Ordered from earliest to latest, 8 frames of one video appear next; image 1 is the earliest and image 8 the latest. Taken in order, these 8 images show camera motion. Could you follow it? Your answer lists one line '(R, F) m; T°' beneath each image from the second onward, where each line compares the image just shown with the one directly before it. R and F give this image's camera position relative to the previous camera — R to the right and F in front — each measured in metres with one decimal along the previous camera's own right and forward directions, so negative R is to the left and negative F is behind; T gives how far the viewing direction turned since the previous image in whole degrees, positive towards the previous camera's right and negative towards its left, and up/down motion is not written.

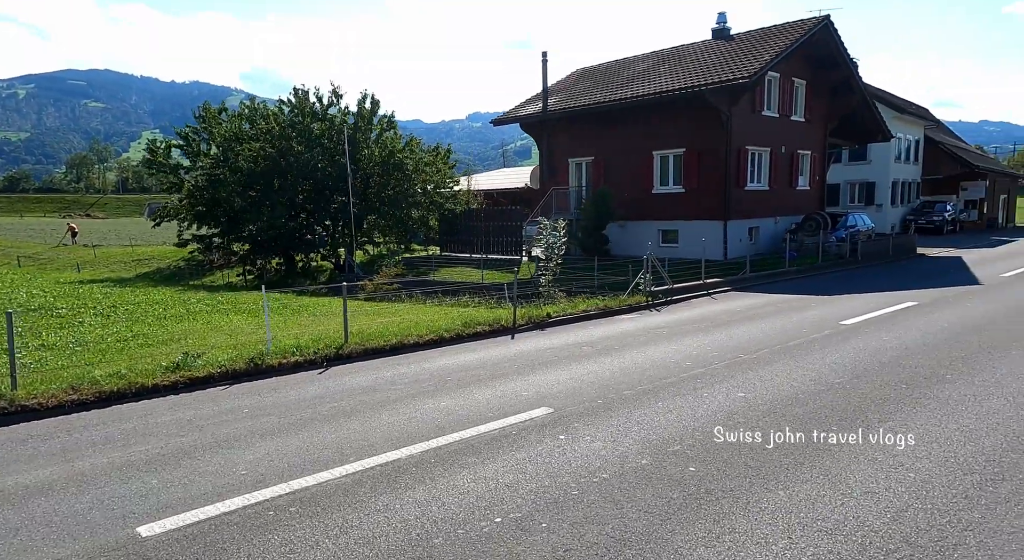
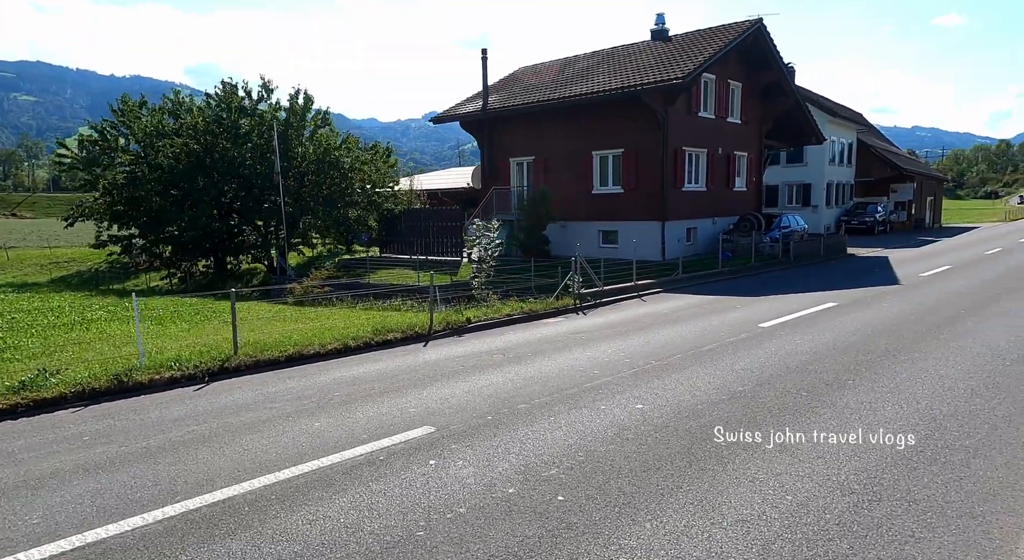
(+0.5, +0.3) m; +4°
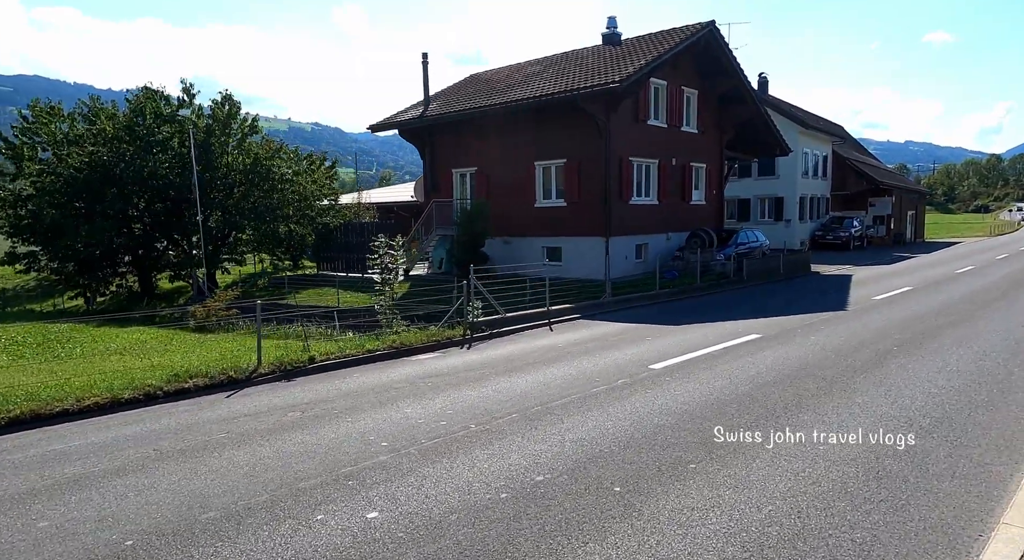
(+1.8, +1.7) m; +1°
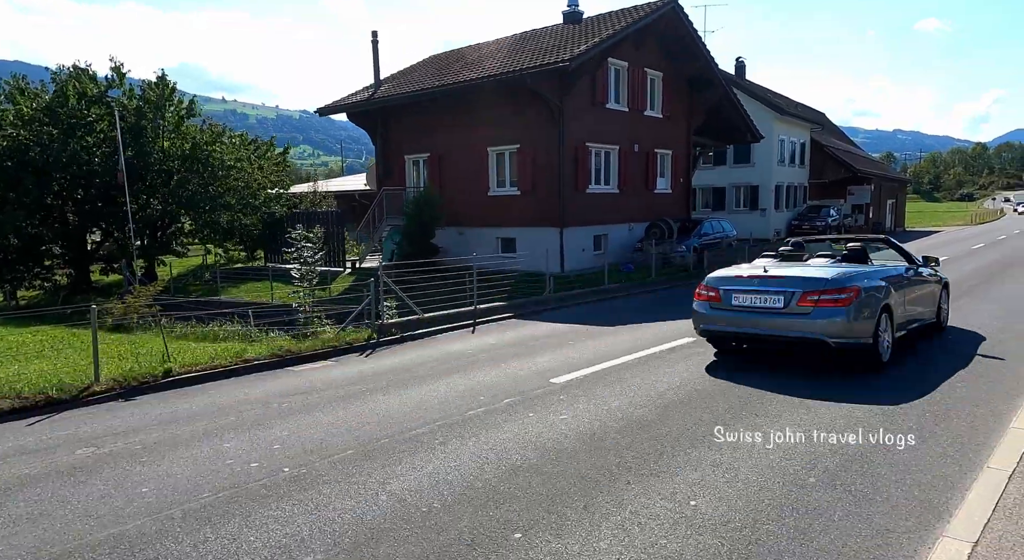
(+1.1, +1.1) m; +1°
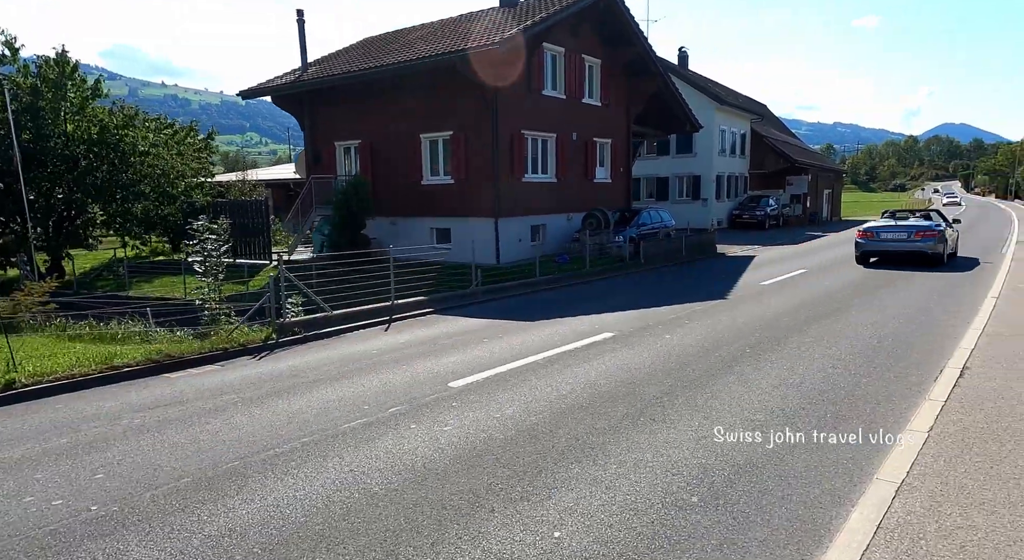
(+0.6, +0.5) m; +4°
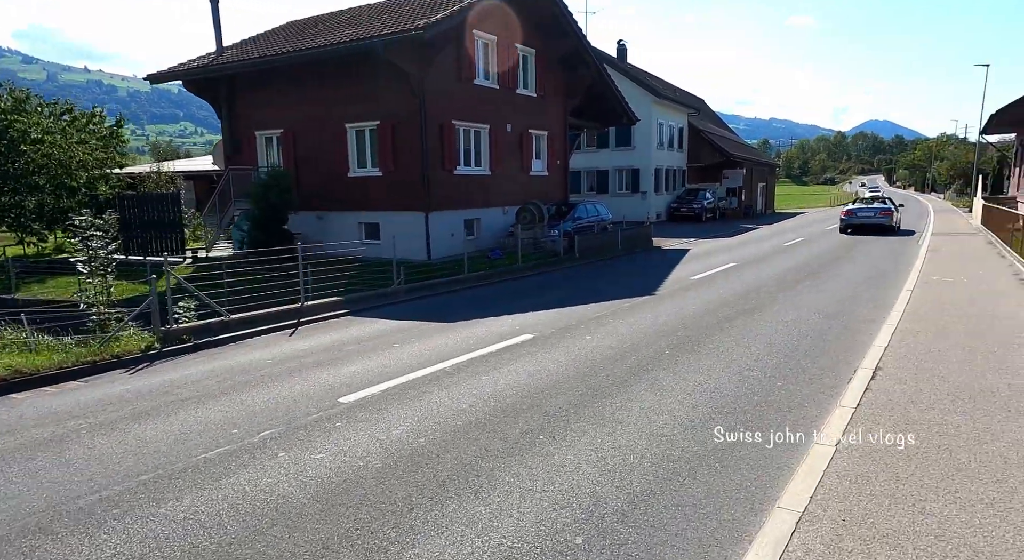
(+0.5, +0.5) m; +4°
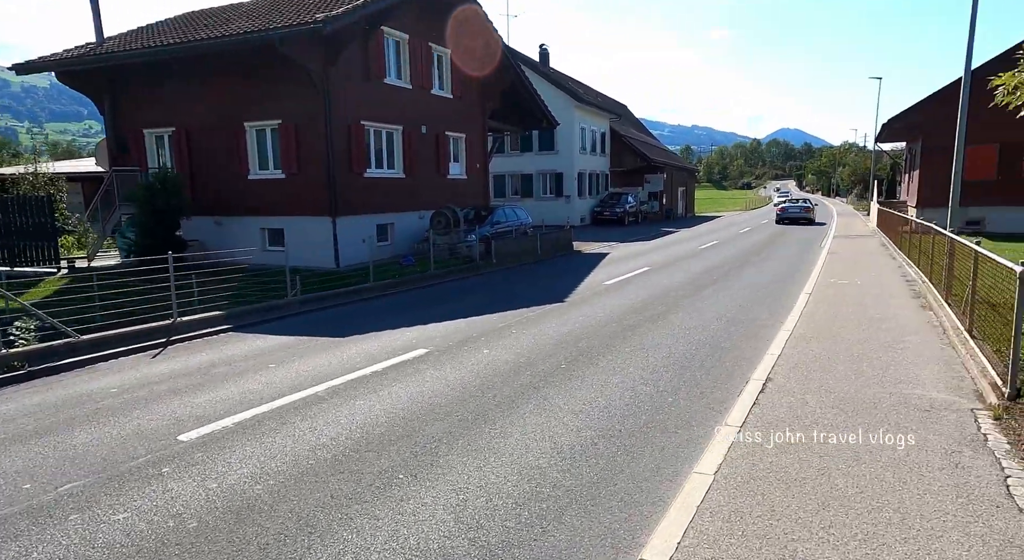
(+0.5, +0.5) m; +6°
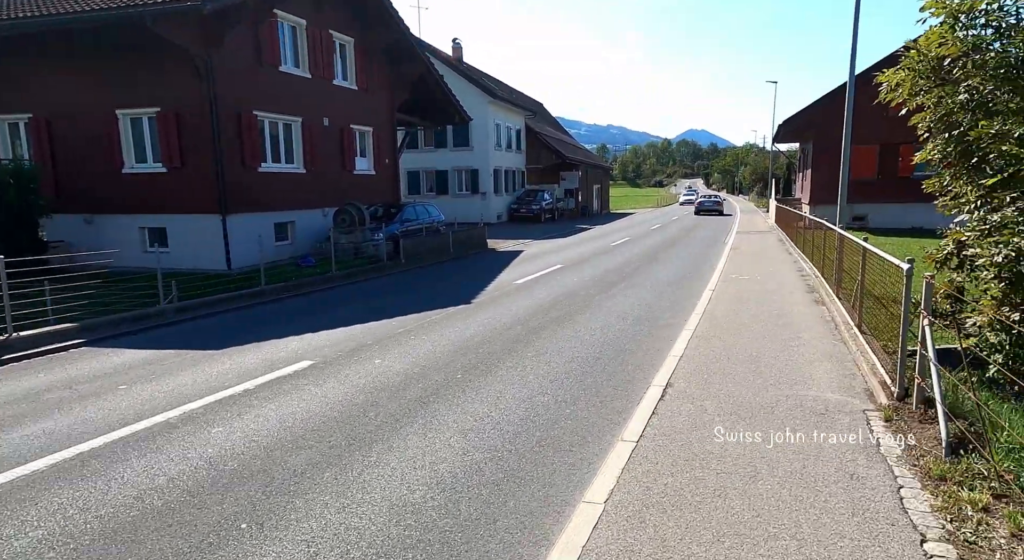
(+0.4, +0.6) m; +7°
